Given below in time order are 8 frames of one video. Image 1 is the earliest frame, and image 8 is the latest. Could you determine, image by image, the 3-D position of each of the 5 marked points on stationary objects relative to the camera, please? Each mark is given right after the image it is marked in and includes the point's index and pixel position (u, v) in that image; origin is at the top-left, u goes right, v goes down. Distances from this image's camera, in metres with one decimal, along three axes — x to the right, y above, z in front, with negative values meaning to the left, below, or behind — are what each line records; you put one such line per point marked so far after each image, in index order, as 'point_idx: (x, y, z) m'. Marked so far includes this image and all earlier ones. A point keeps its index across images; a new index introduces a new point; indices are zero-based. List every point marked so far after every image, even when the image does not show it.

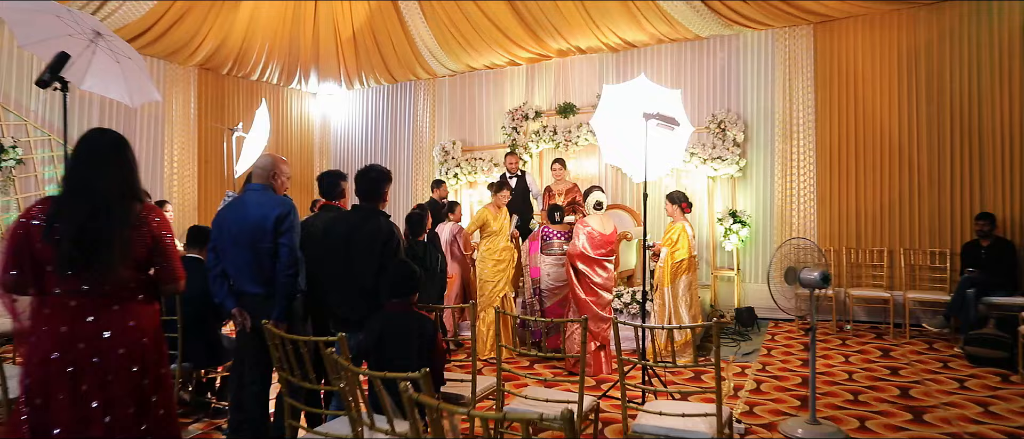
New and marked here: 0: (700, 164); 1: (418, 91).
0: (+2.3, +0.7, +7.1) m
1: (-1.6, +2.2, +9.9) m
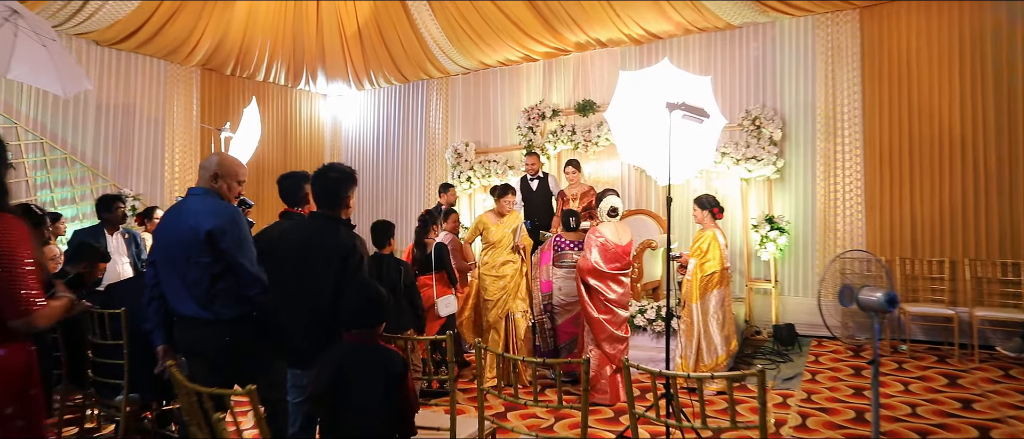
0: (+2.4, +0.6, +6.5) m
1: (-1.3, +2.1, +9.4) m
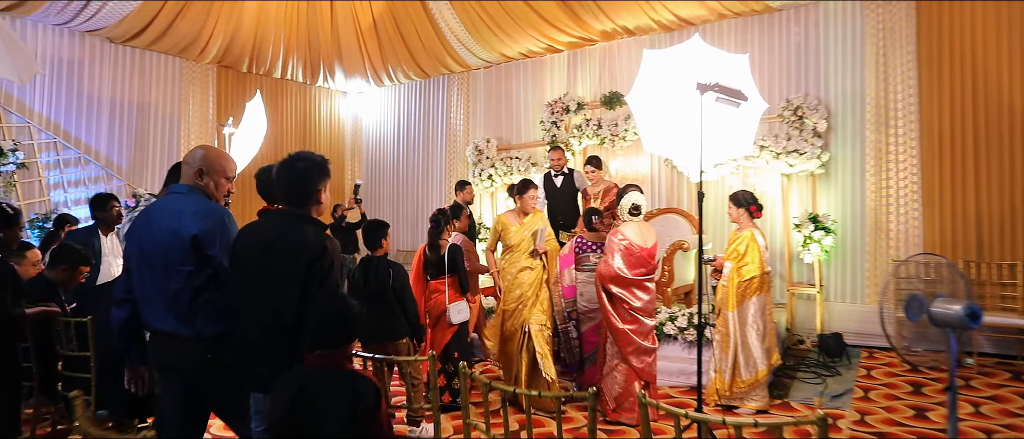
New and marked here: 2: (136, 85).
0: (+2.7, +0.6, +6.0) m
1: (-0.9, +2.1, +9.1) m
2: (-4.7, +1.7, +7.2) m
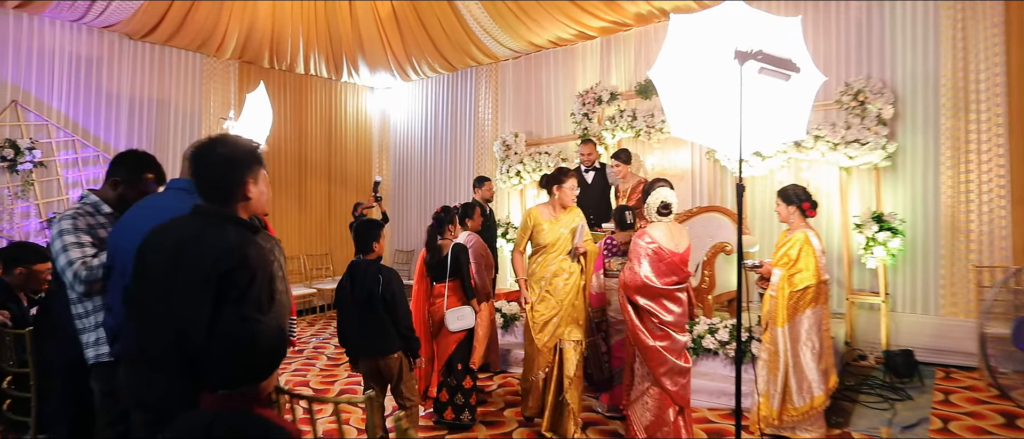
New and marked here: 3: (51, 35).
0: (+2.9, +0.6, +5.3) m
1: (-0.5, +2.1, +8.7) m
2: (-4.3, +1.7, +7.1) m
3: (-5.0, +2.0, +6.3) m
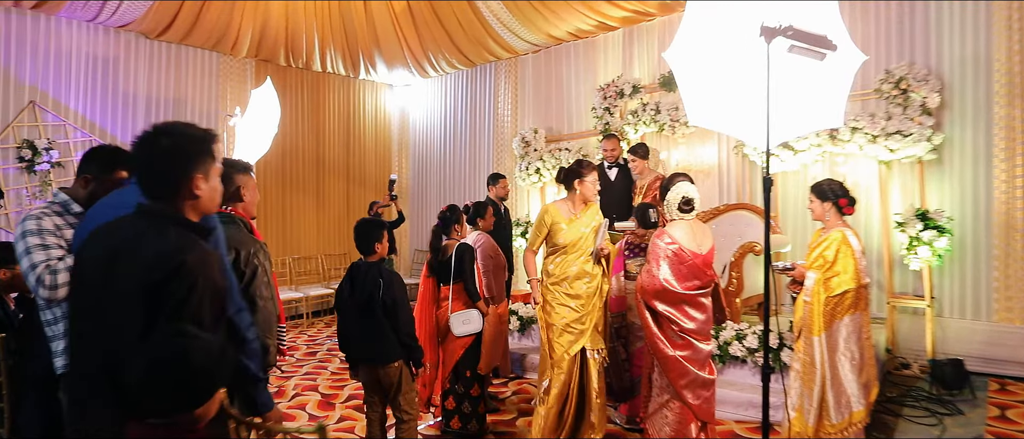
0: (+3.0, +0.6, +4.9) m
1: (-0.2, +2.1, +8.5) m
2: (-4.1, +1.7, +7.0) m
3: (-4.8, +2.0, +6.3) m
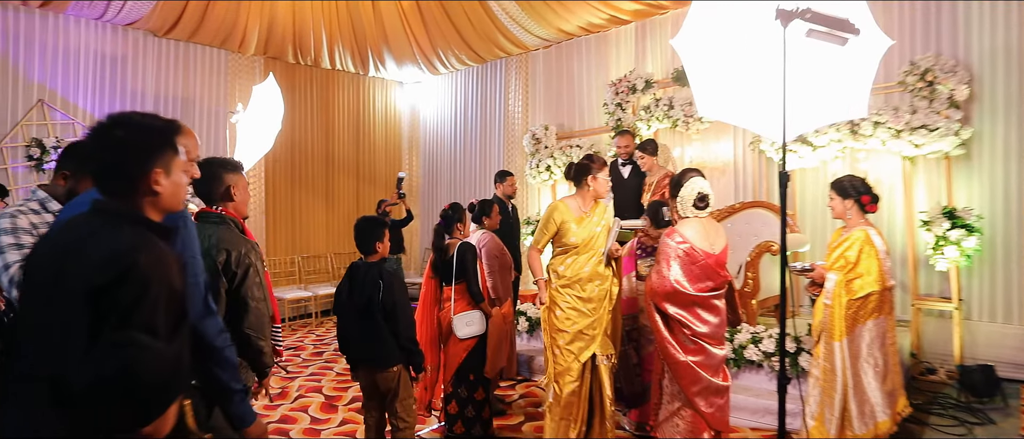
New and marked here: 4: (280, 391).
0: (+3.1, +0.7, +4.7) m
1: (0.0, +2.2, +8.3) m
2: (-4.0, +1.7, +7.0) m
3: (-4.7, +2.0, +6.2) m
4: (-1.9, -1.4, +4.6) m
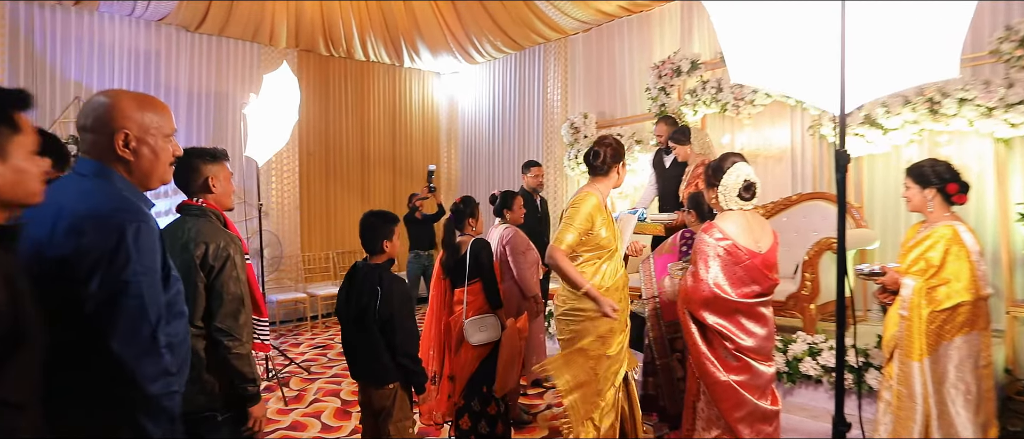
0: (+3.2, +0.7, +4.0) m
1: (+0.5, +2.2, +7.9) m
2: (-3.6, +1.8, +7.0) m
3: (-4.3, +2.0, +6.3) m
4: (-1.7, -1.3, +4.5) m
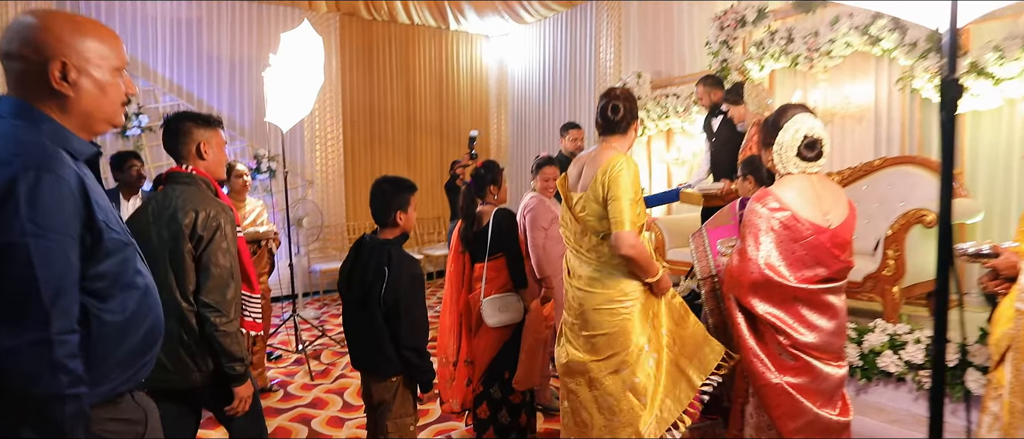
0: (+3.4, +0.9, +3.3) m
1: (+1.1, +2.6, +7.3) m
2: (-3.0, +2.1, +6.9) m
3: (-3.9, +2.4, +6.2) m
4: (-1.4, -1.1, +4.3) m
